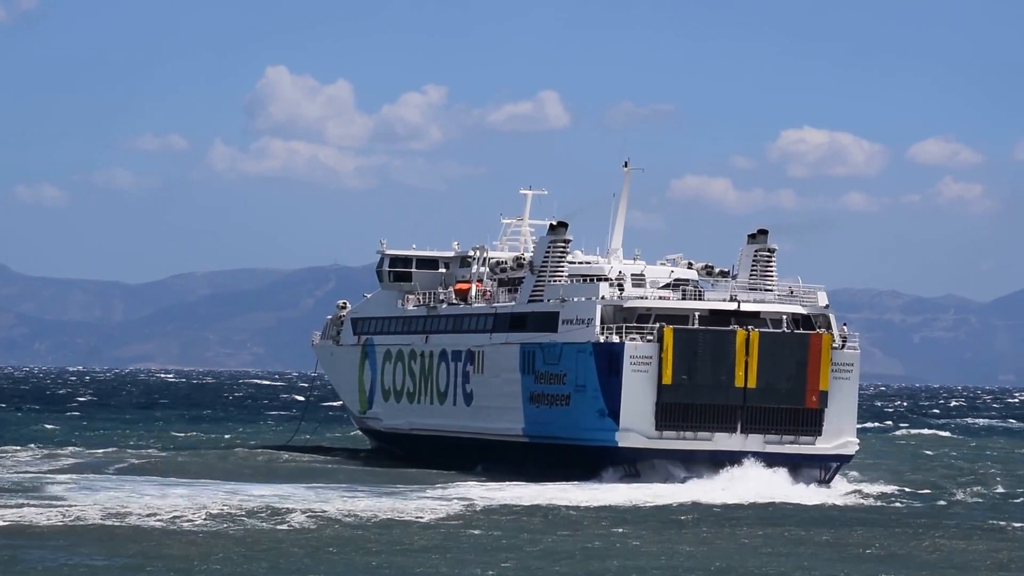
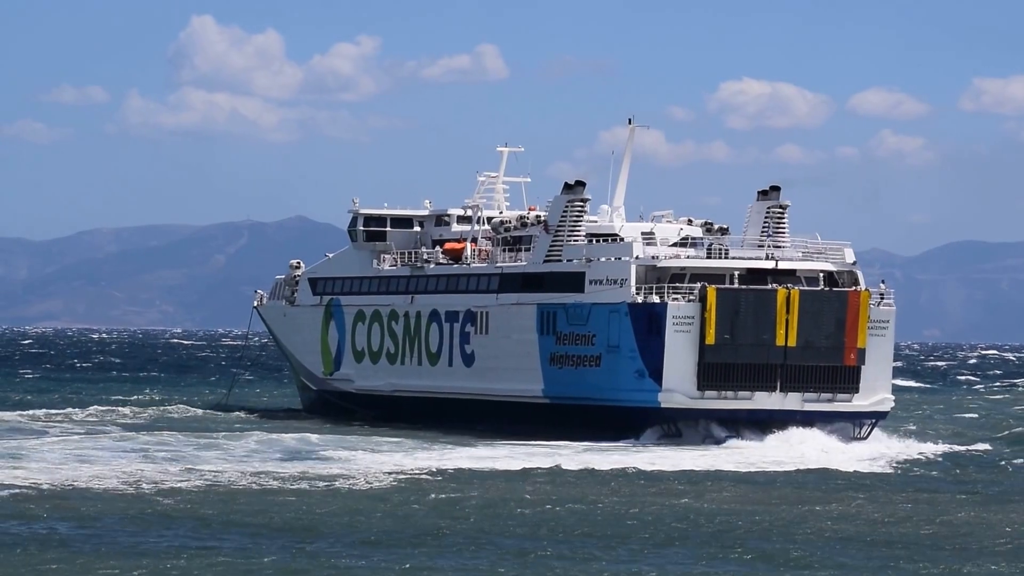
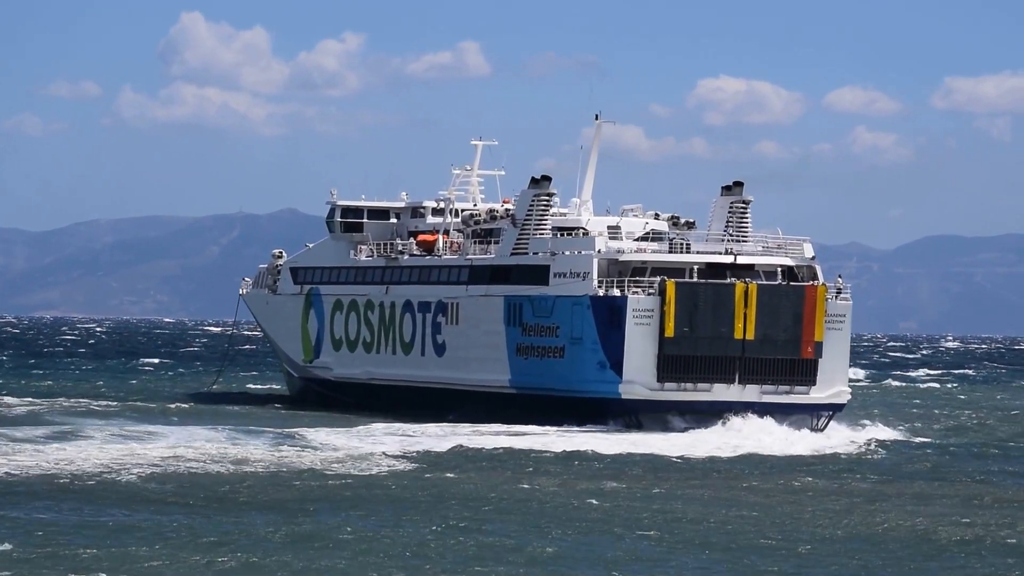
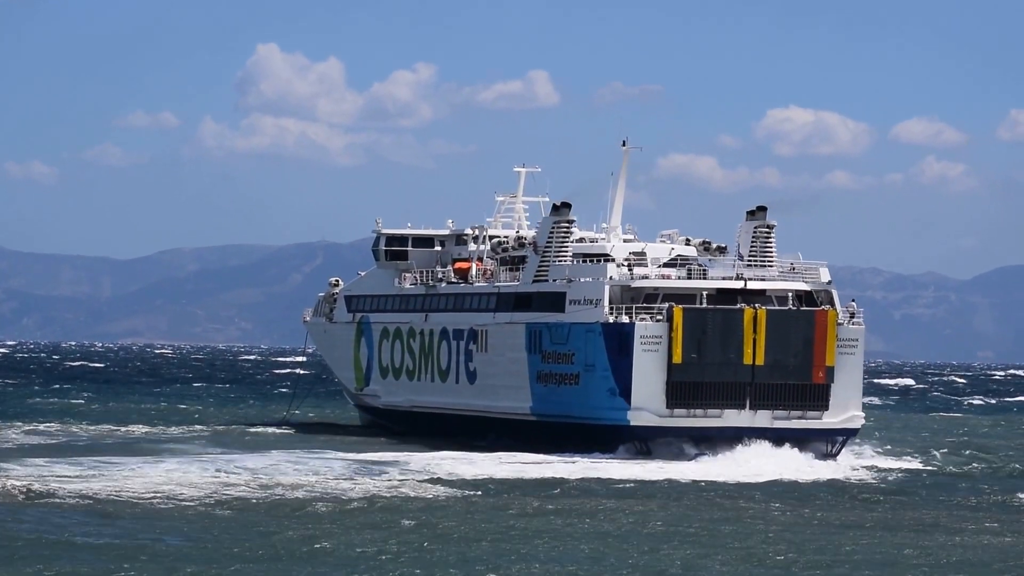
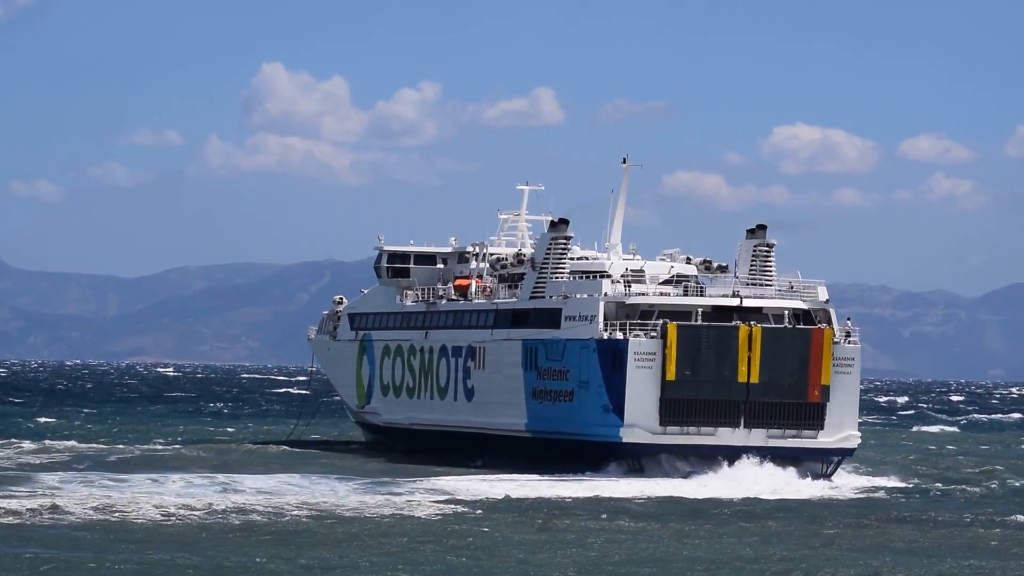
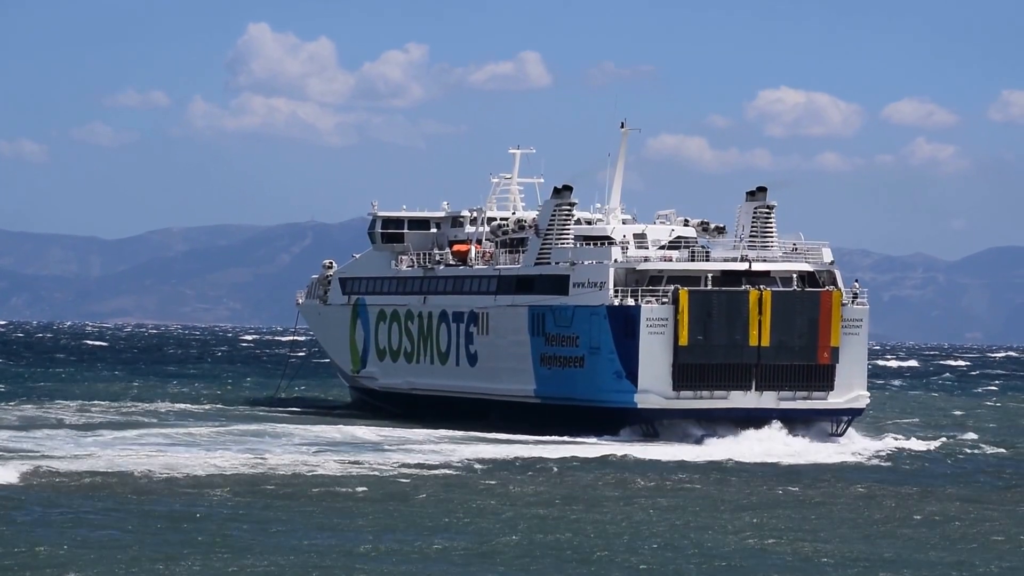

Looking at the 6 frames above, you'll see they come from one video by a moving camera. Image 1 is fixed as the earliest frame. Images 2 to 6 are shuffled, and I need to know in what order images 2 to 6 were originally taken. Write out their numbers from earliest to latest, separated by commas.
5, 4, 6, 3, 2
